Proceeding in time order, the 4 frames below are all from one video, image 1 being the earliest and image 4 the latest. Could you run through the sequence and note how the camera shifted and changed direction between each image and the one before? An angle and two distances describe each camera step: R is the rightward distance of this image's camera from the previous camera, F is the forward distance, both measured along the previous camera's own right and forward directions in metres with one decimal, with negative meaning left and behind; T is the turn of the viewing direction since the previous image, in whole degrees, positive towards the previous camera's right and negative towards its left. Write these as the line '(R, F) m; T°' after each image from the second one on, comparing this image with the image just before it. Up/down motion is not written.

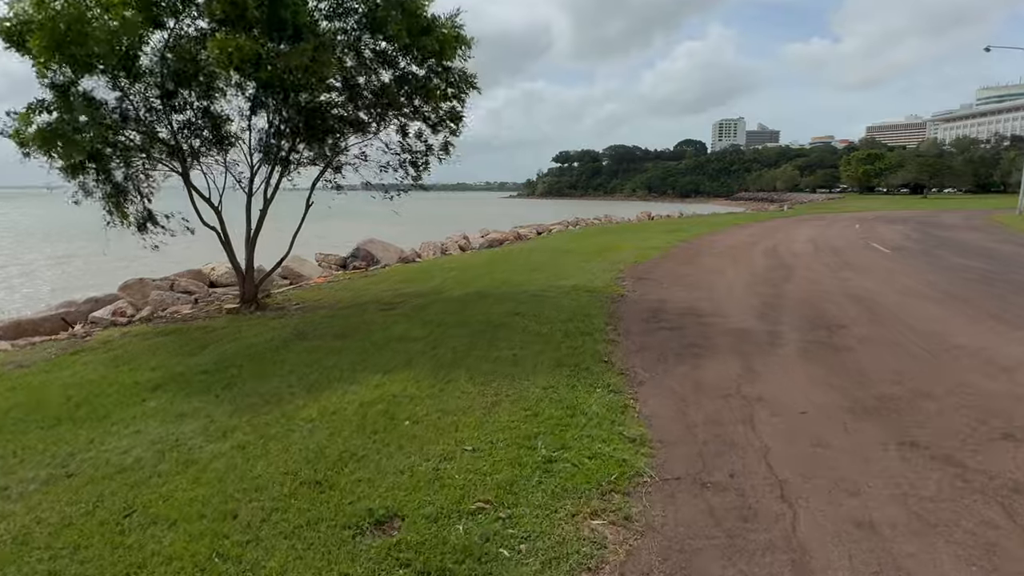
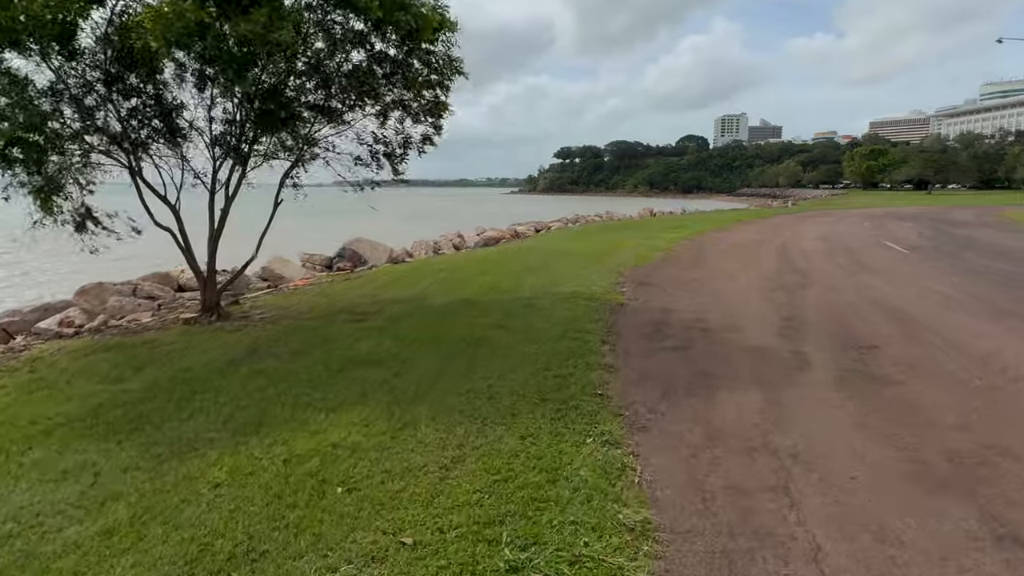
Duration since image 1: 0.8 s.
(+0.2, +1.1) m; 0°
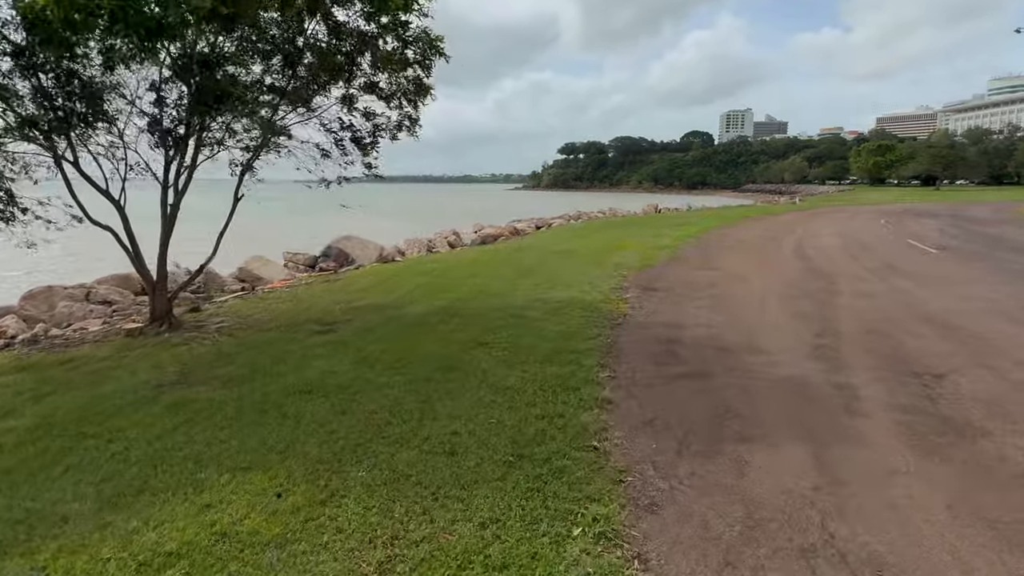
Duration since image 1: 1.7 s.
(+0.2, +1.3) m; 0°
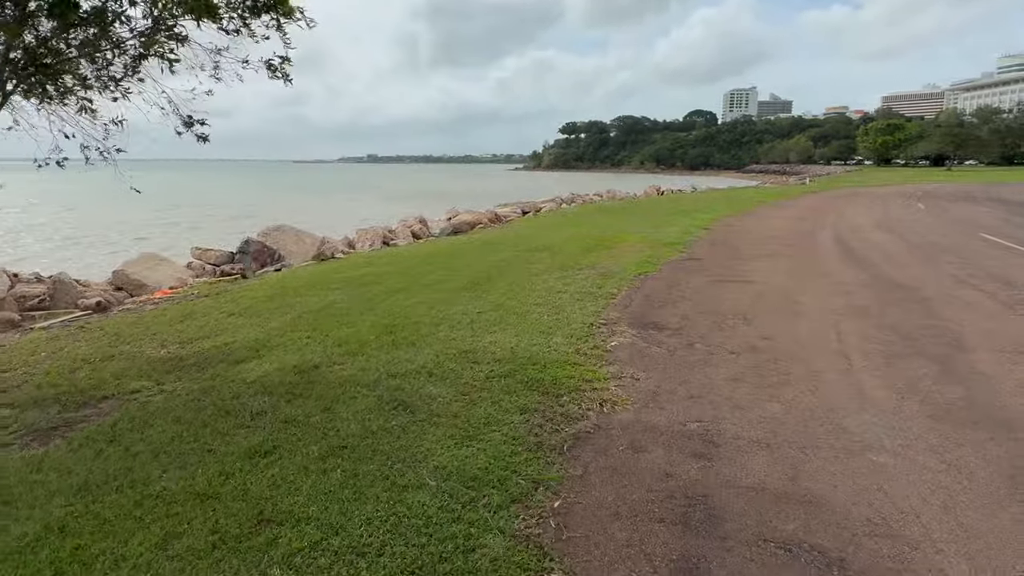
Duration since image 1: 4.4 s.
(+0.8, +4.0) m; 0°
